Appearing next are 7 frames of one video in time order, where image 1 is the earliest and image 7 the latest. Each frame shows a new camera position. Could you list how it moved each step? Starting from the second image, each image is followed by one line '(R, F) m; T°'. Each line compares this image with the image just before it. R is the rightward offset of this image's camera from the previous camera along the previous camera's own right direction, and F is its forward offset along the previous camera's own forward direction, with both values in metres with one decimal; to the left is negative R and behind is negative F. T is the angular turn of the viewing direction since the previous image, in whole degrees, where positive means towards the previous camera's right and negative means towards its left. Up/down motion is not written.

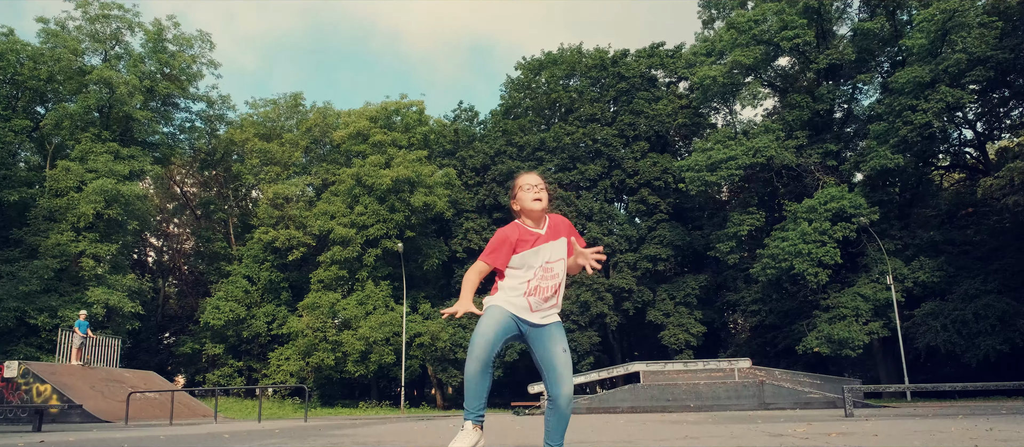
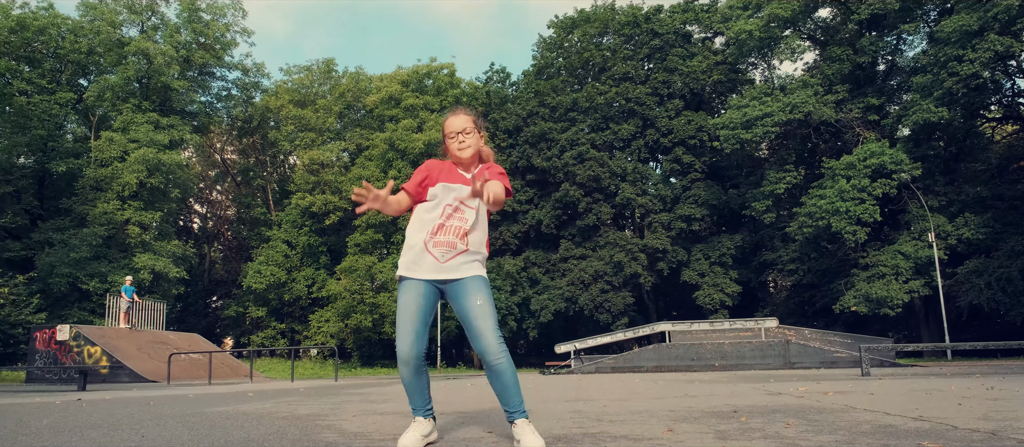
(+0.3, -0.1) m; -3°
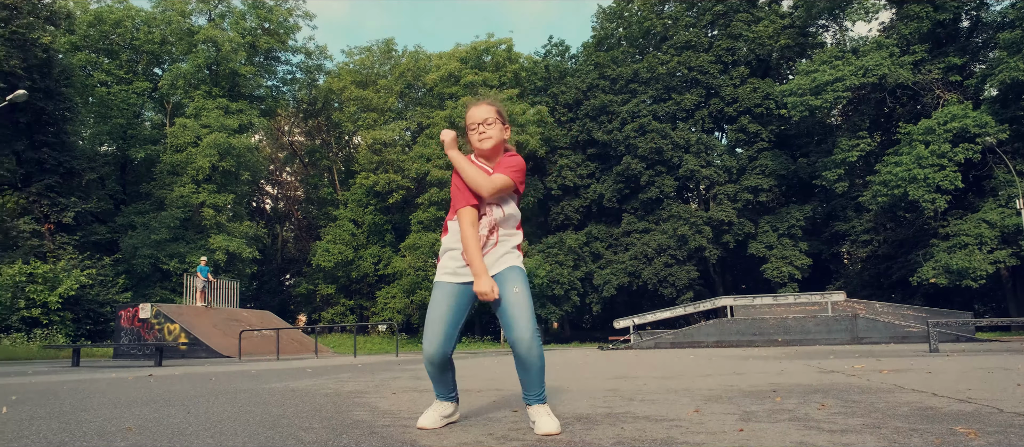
(+0.2, 0.0) m; -5°
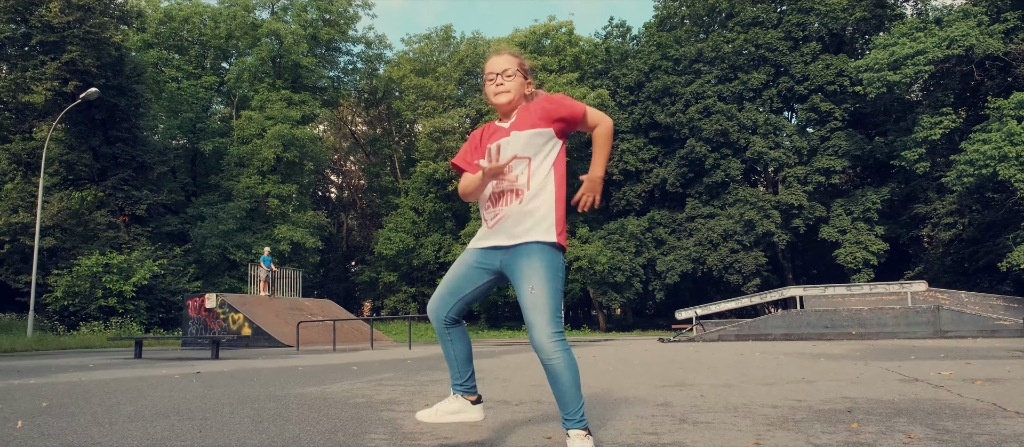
(+0.1, +0.3) m; -5°
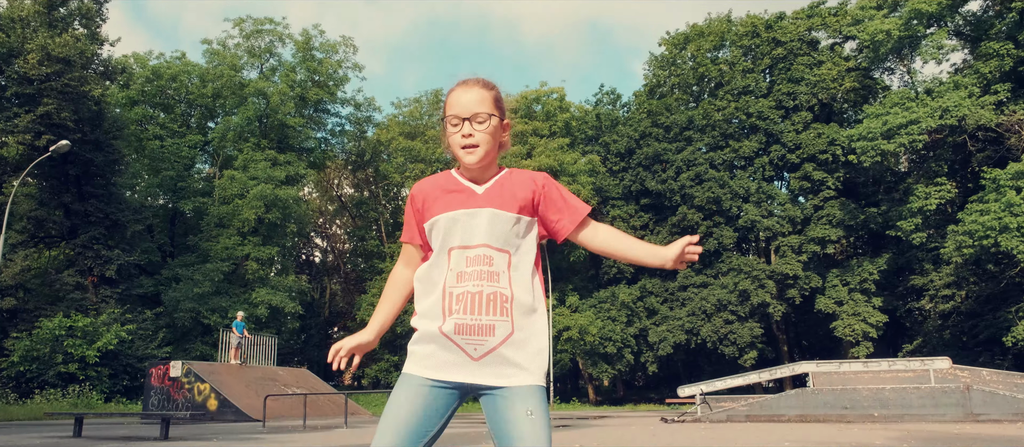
(-0.1, +0.9) m; +1°
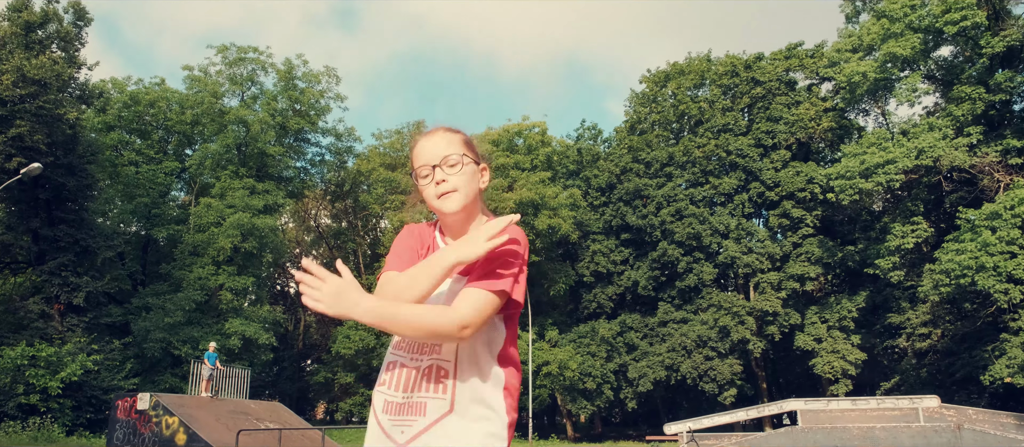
(-0.1, +0.2) m; +2°
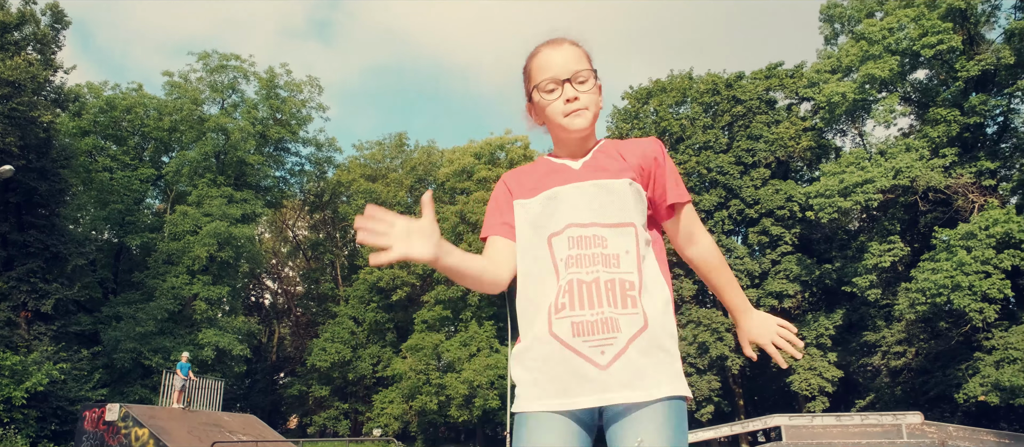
(-0.1, +0.1) m; +2°
